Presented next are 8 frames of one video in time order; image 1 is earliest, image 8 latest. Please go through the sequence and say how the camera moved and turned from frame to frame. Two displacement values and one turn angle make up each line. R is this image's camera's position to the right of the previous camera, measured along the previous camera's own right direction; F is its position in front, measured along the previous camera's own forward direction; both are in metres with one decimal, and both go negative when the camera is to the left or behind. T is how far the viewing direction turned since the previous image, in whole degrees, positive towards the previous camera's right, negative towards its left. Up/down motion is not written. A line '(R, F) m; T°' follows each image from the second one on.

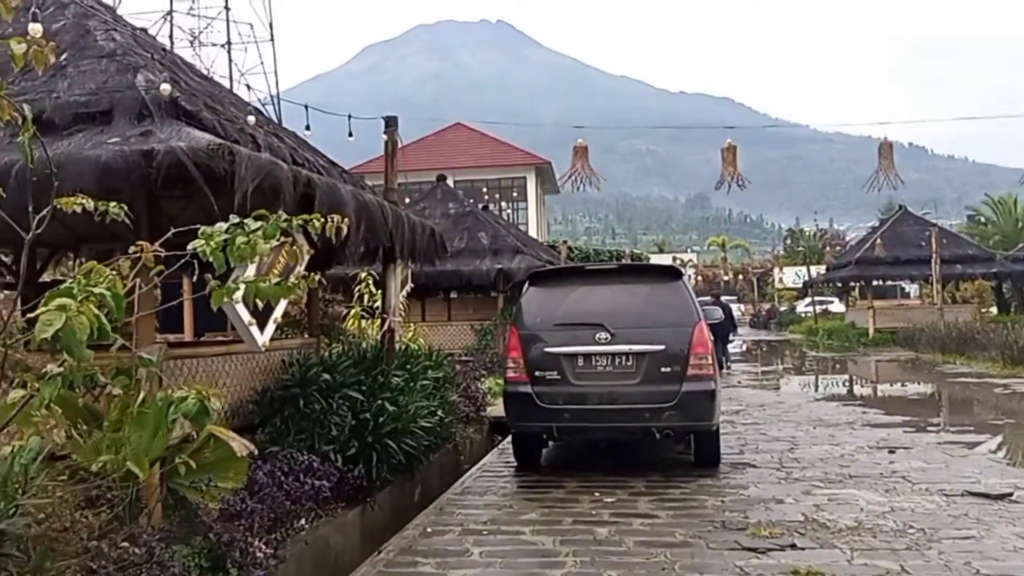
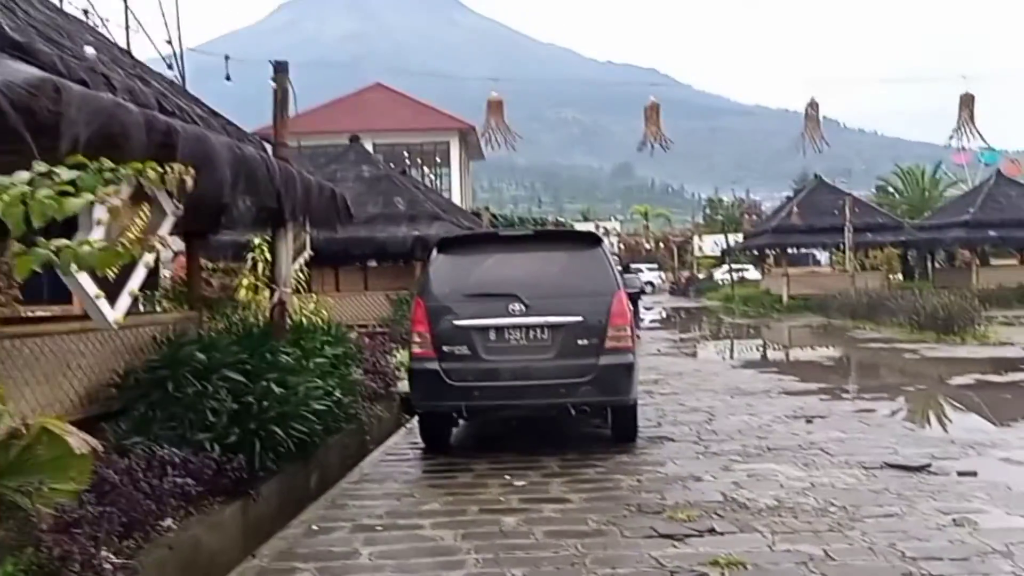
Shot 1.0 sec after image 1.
(+0.2, +0.6) m; +5°
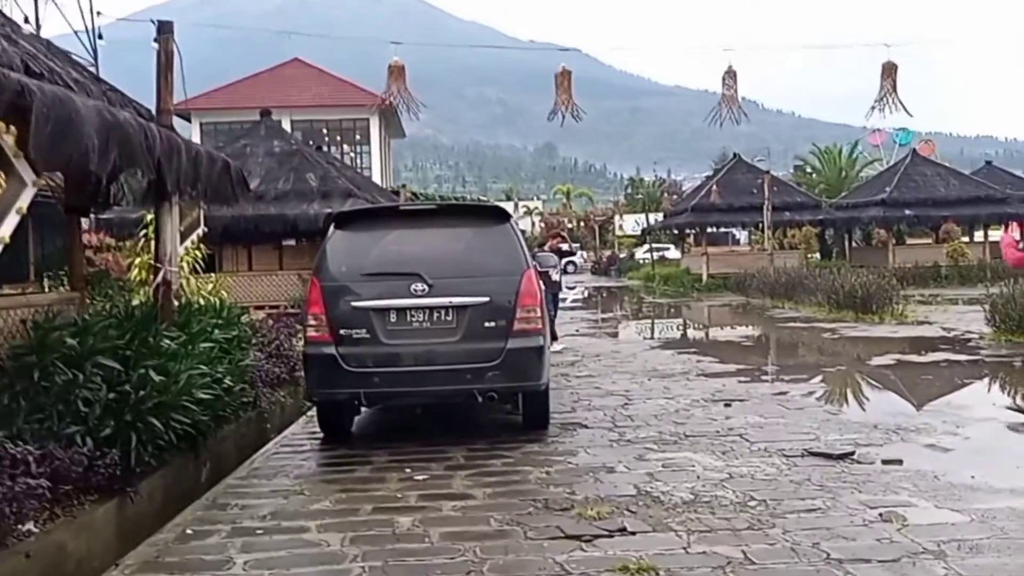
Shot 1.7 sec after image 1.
(+0.2, +0.5) m; +5°
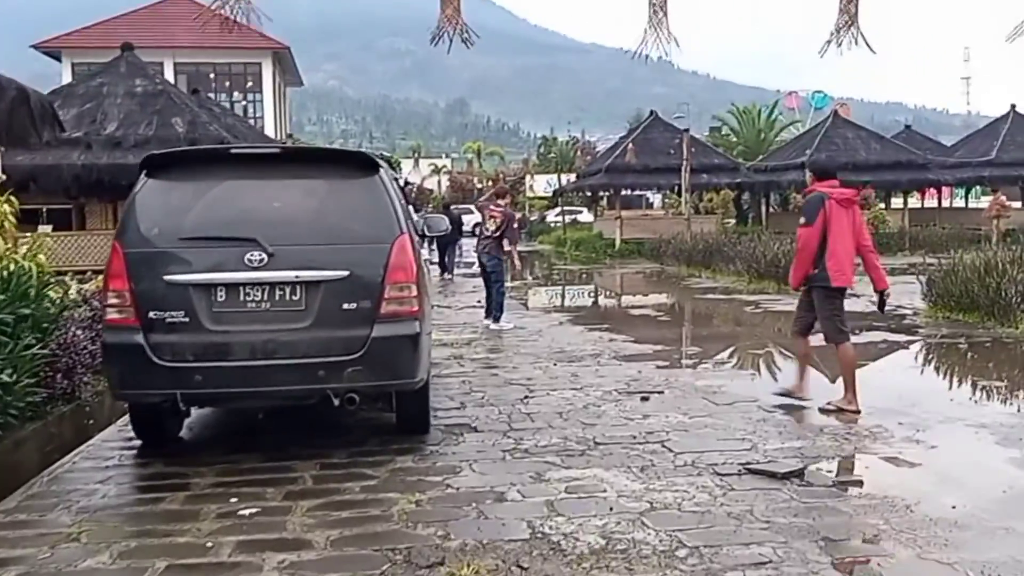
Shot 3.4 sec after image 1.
(+0.3, +1.5) m; +6°
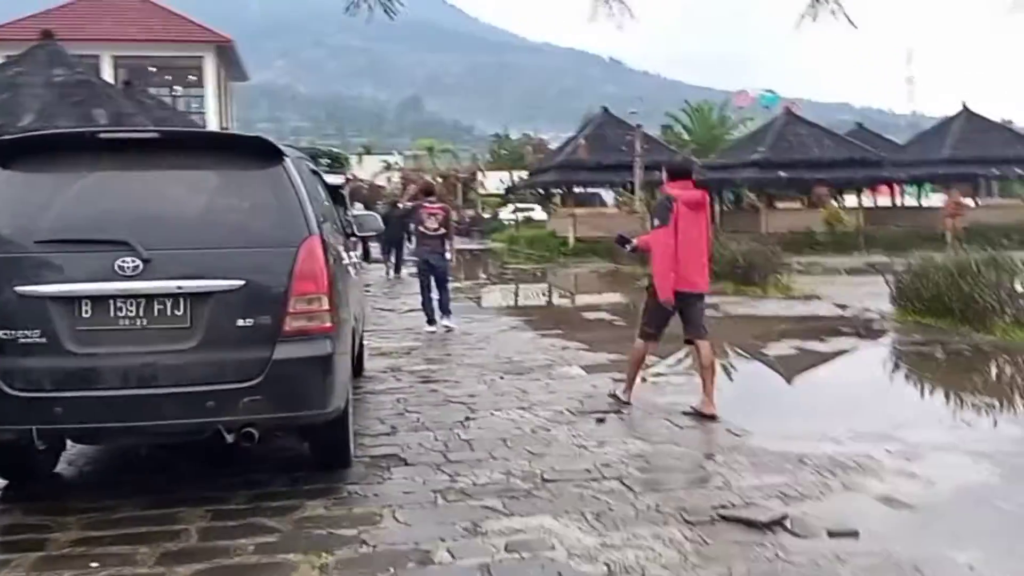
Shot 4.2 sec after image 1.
(+0.1, +0.9) m; +3°
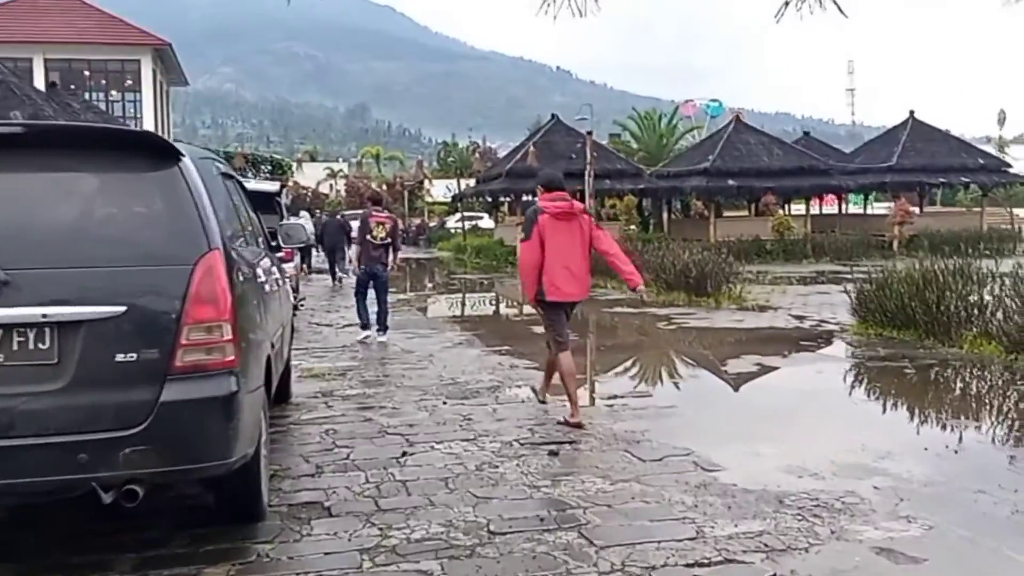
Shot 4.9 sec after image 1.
(0.0, +0.7) m; +3°
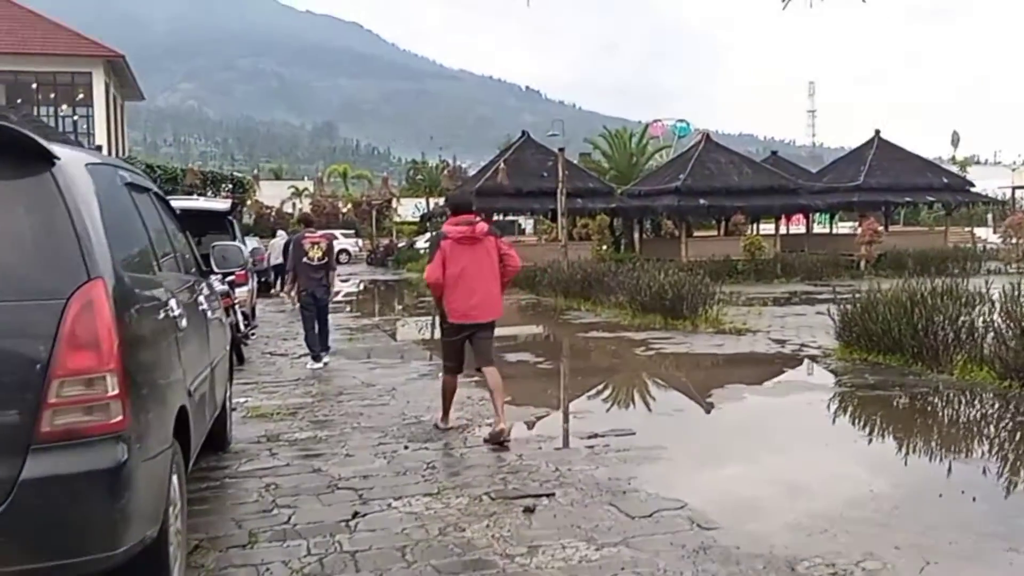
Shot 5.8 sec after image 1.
(0.0, +0.7) m; +2°
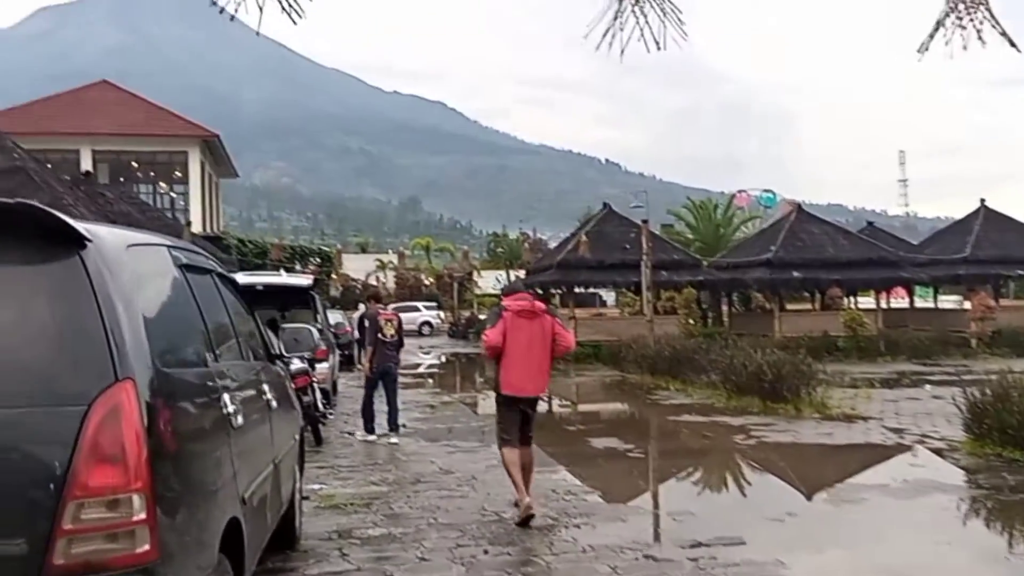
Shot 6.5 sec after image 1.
(-0.1, +0.5) m; -6°
